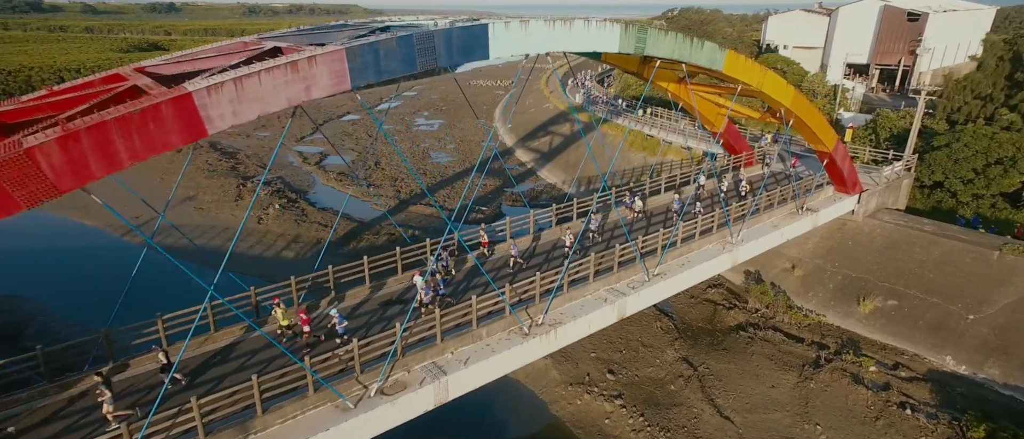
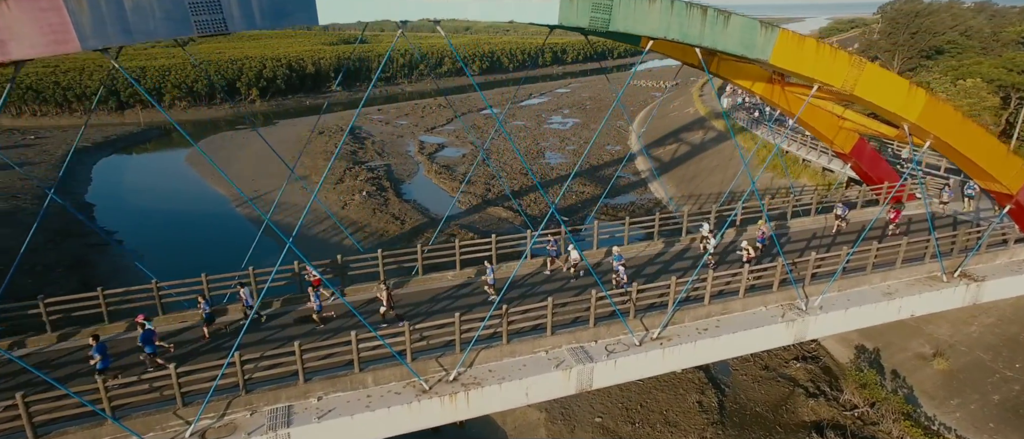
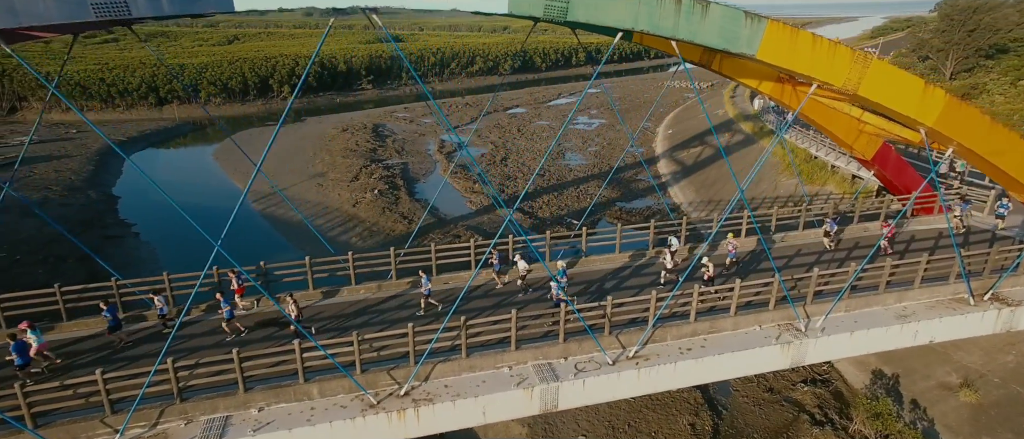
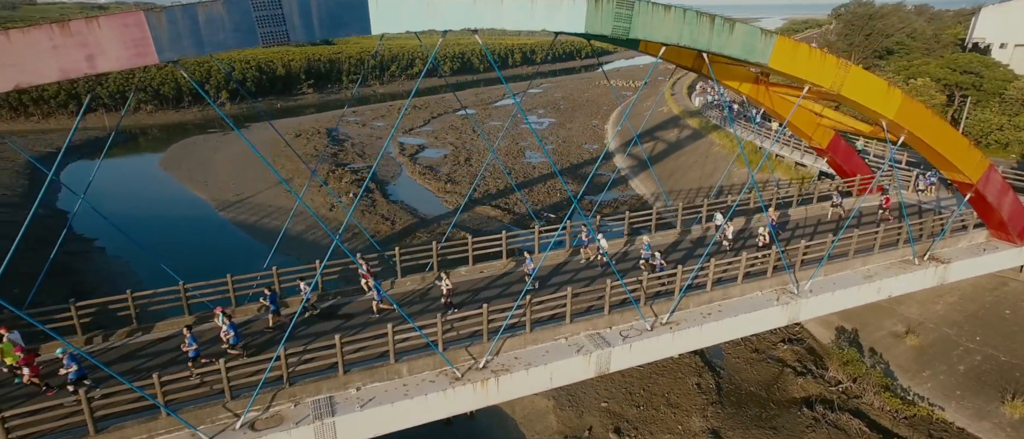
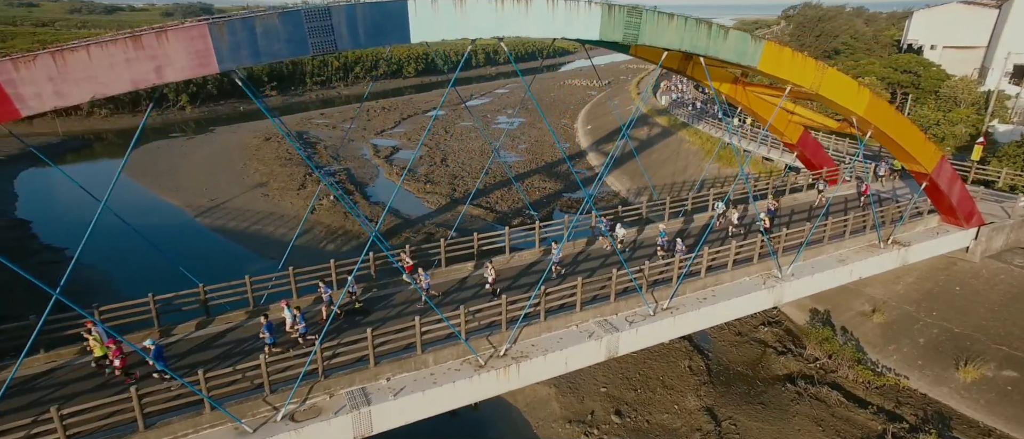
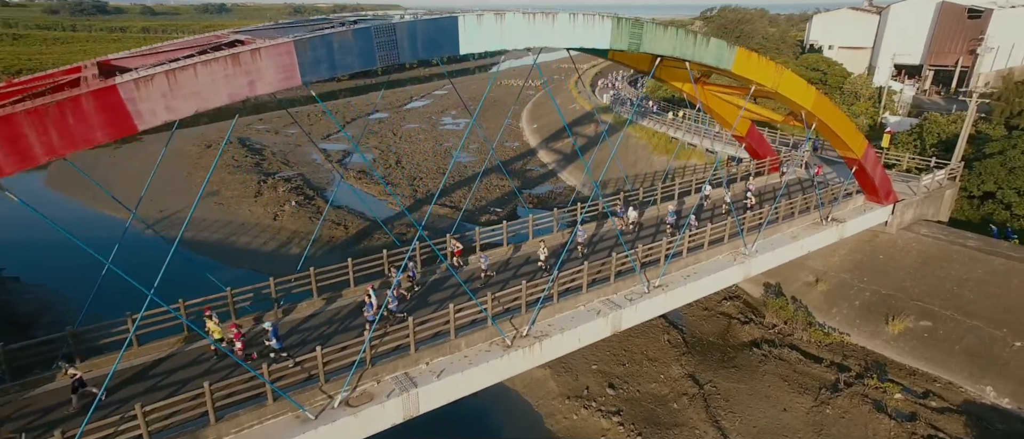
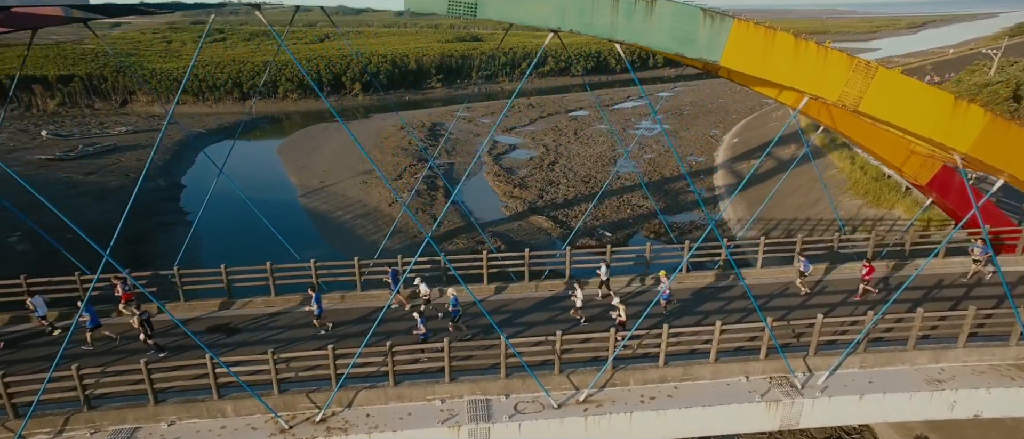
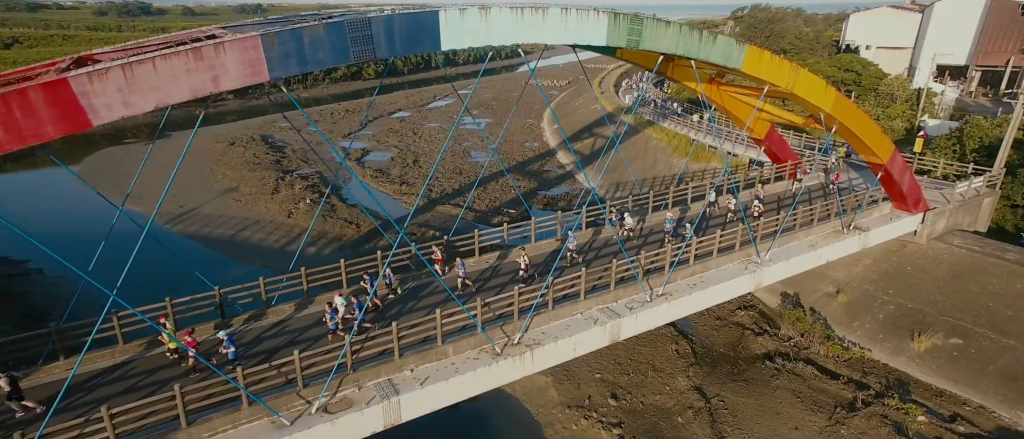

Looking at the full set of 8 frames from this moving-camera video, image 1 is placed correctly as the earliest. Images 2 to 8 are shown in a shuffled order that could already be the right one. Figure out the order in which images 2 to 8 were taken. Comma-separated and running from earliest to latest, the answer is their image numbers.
6, 8, 5, 4, 2, 3, 7
